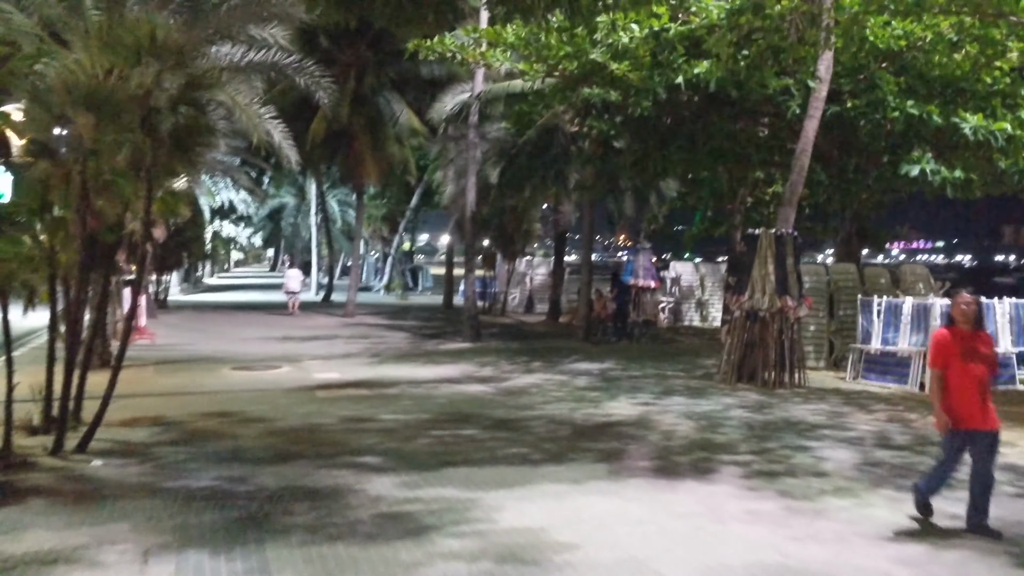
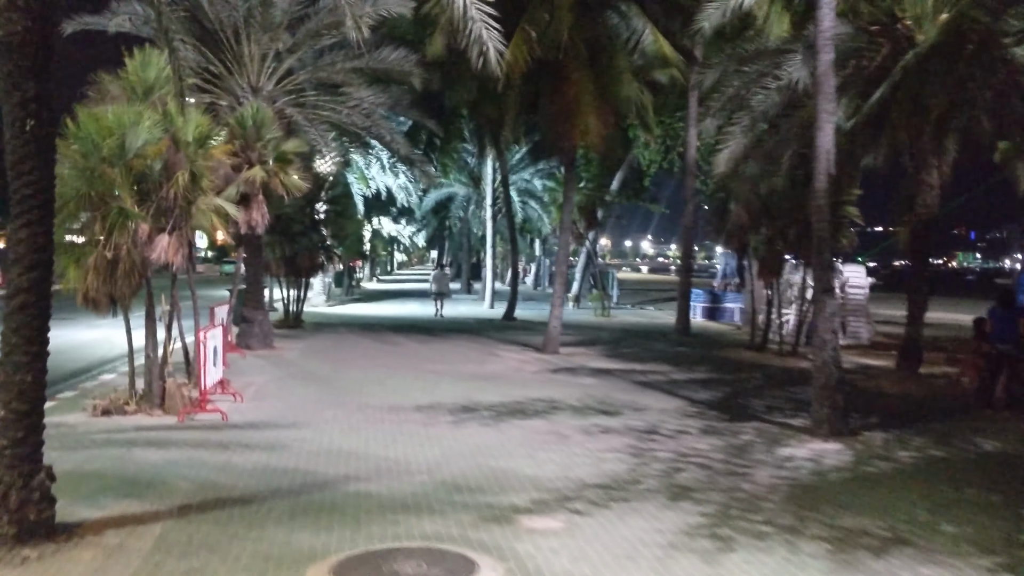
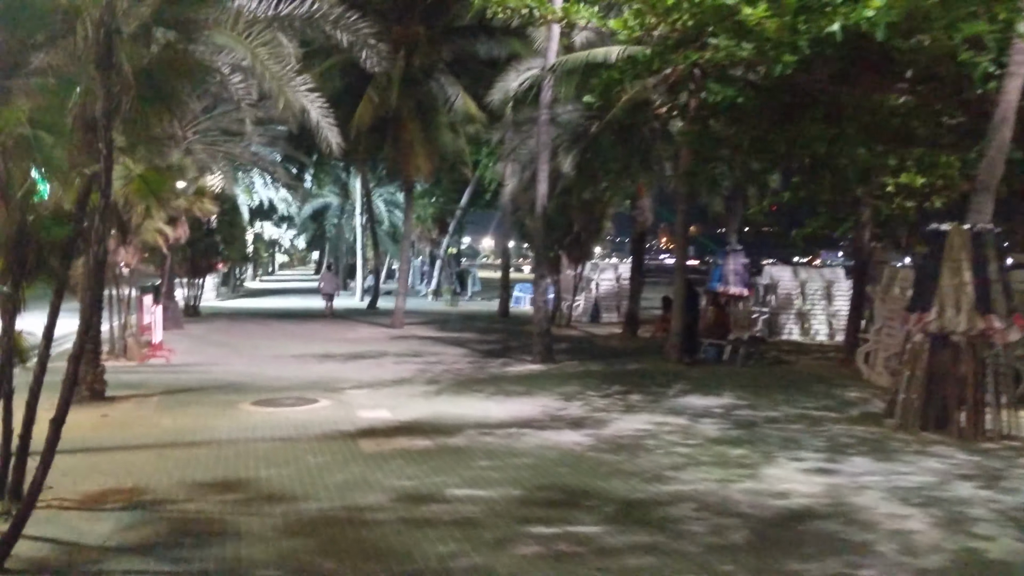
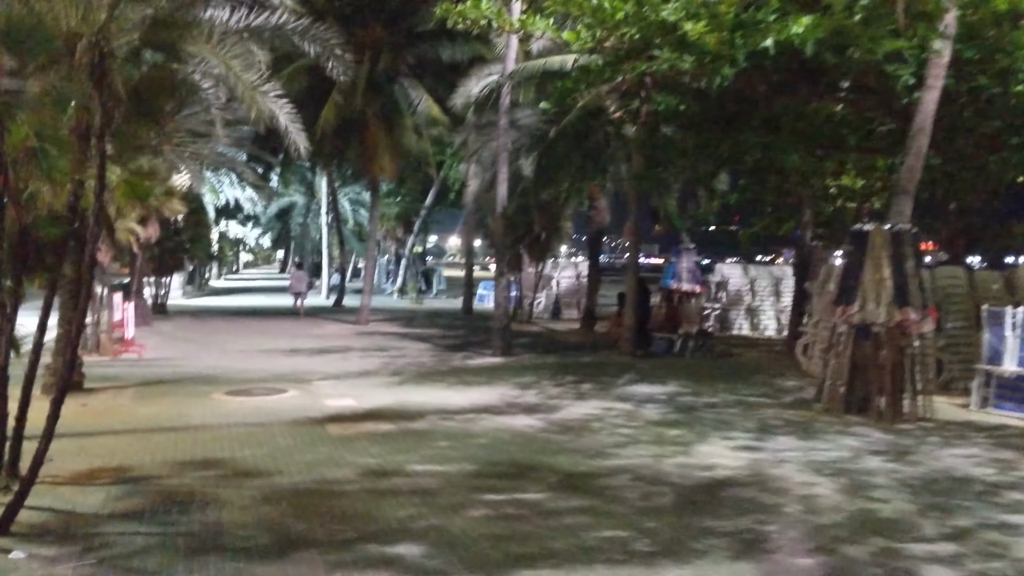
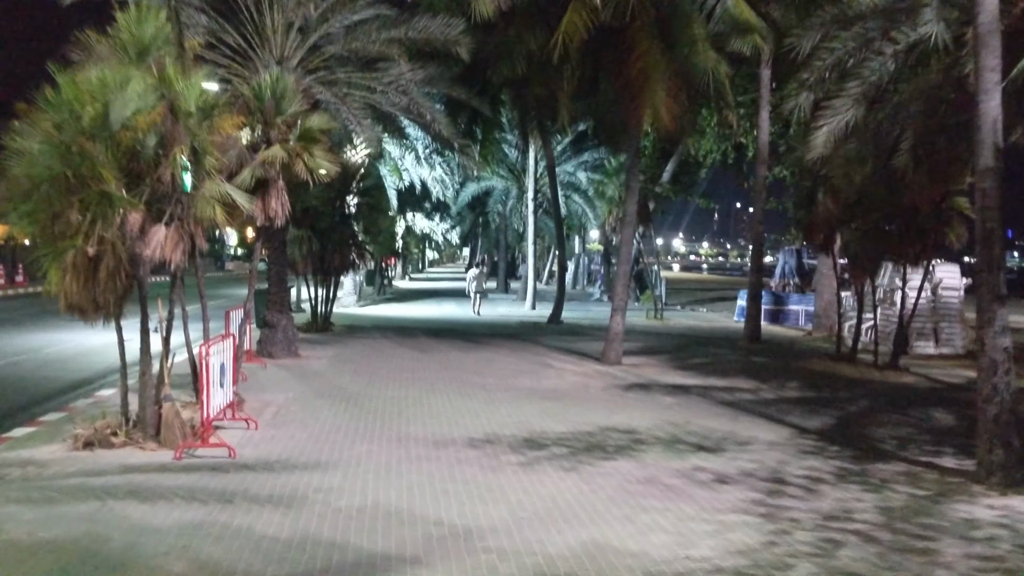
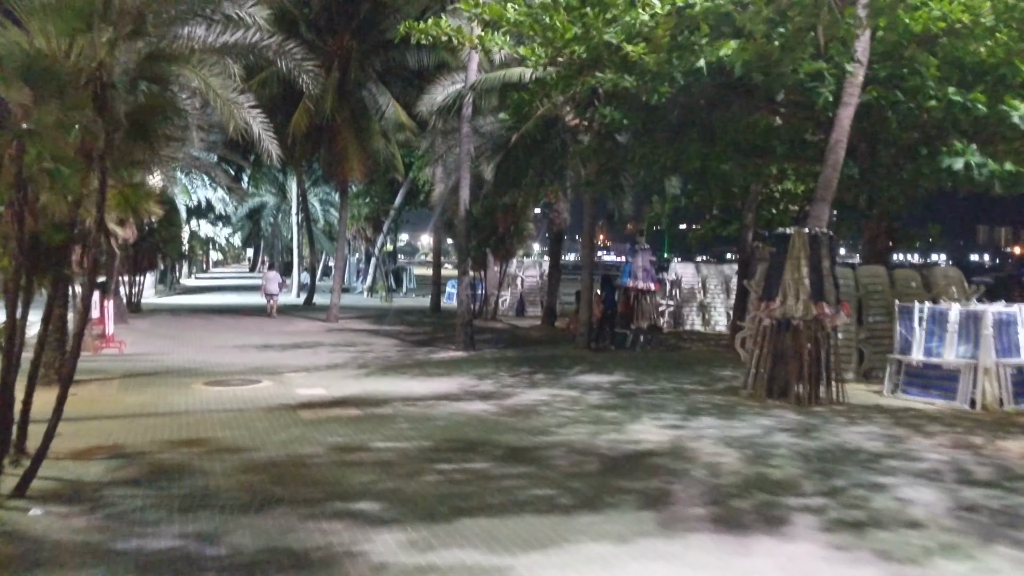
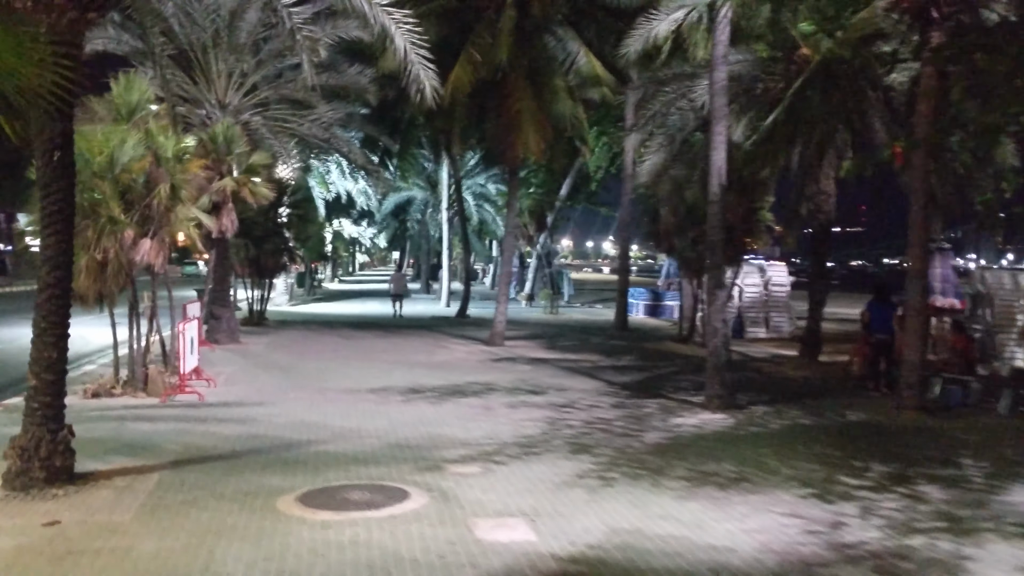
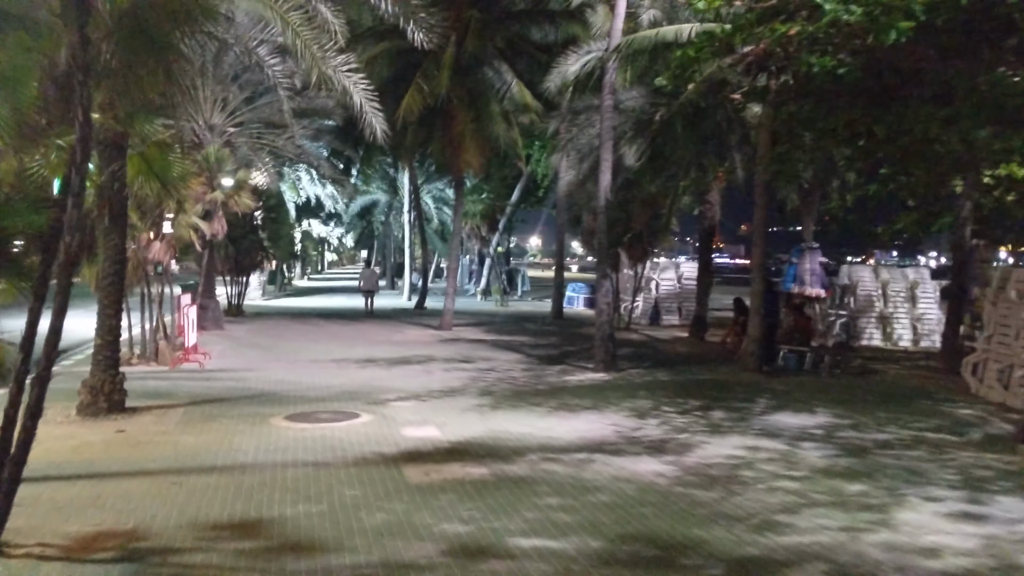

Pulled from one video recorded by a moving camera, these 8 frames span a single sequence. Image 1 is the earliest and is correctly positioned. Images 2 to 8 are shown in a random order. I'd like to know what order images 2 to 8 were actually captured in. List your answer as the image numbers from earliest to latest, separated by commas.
6, 4, 3, 8, 7, 2, 5
